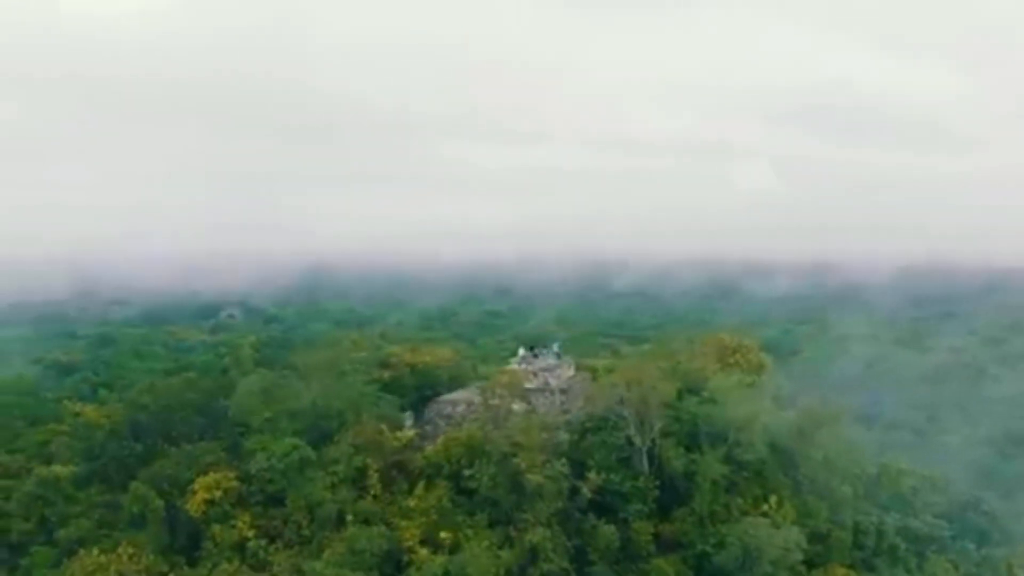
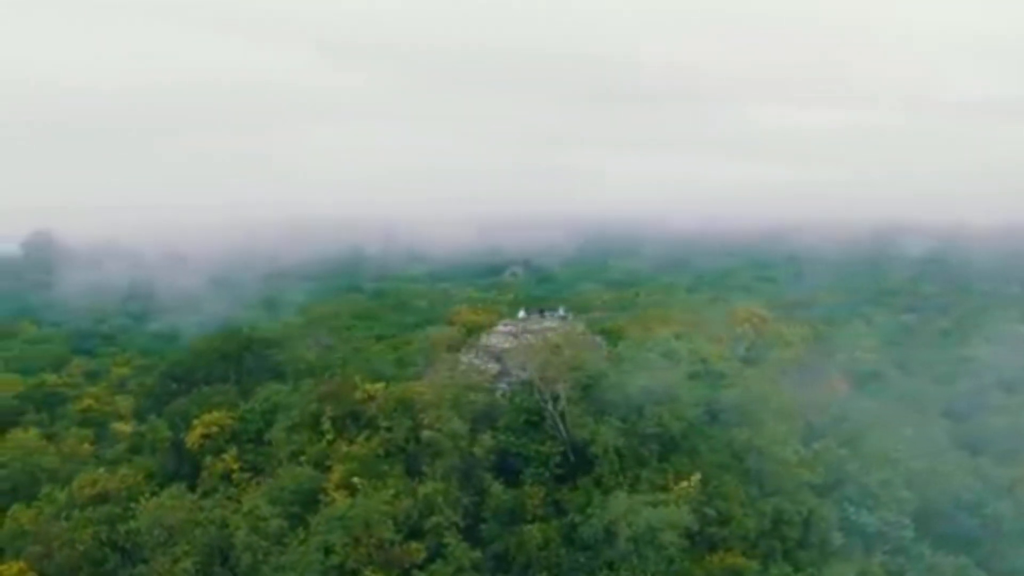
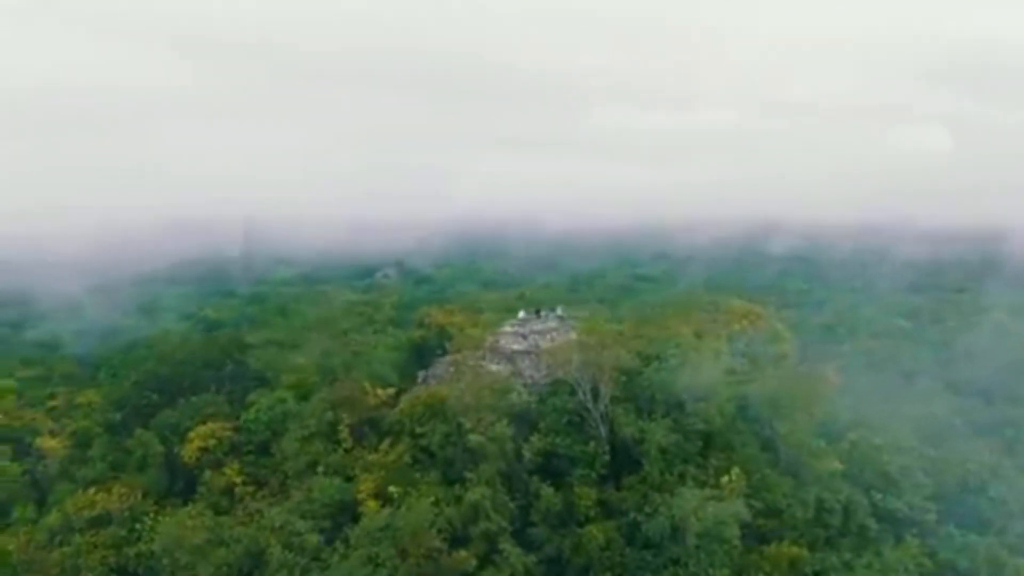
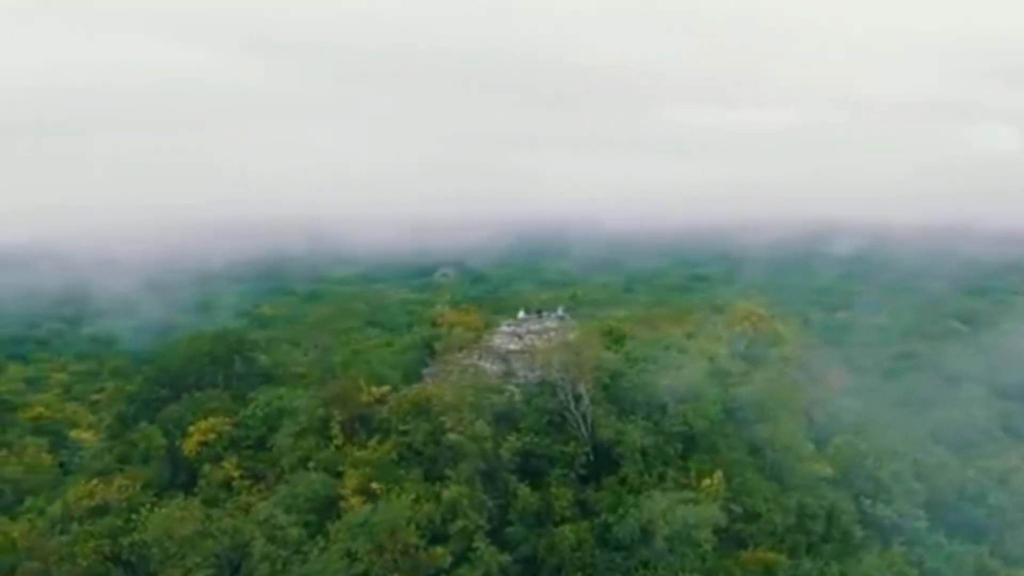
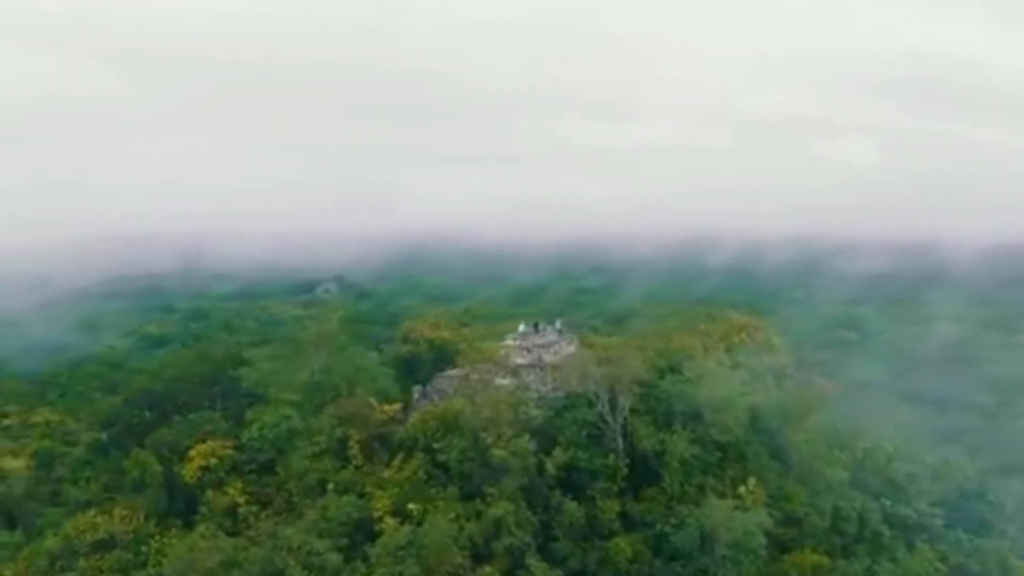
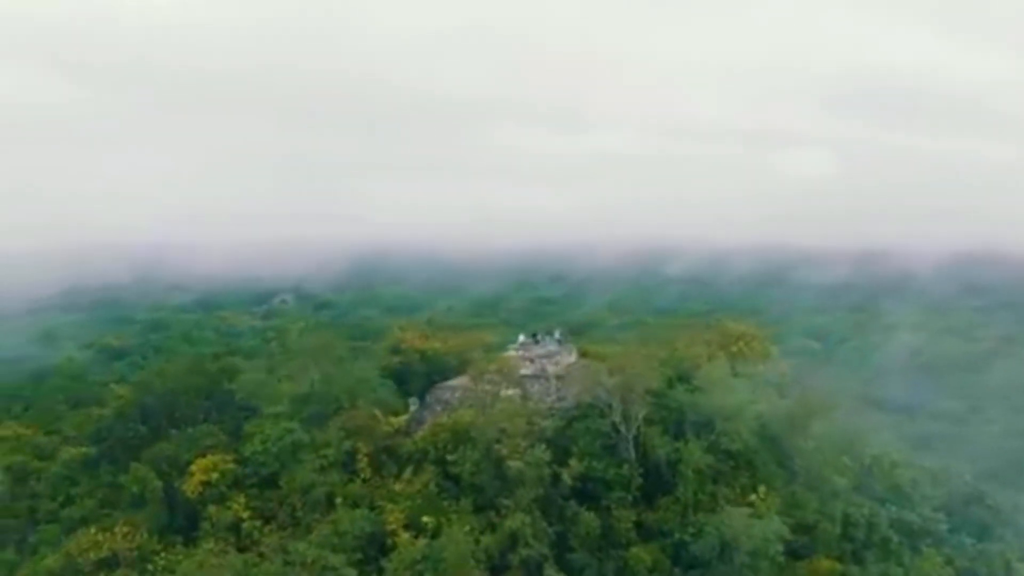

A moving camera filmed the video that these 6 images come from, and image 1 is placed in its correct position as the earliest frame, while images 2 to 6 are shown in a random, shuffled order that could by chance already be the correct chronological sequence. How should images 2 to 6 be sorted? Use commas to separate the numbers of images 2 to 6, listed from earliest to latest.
6, 5, 3, 4, 2
